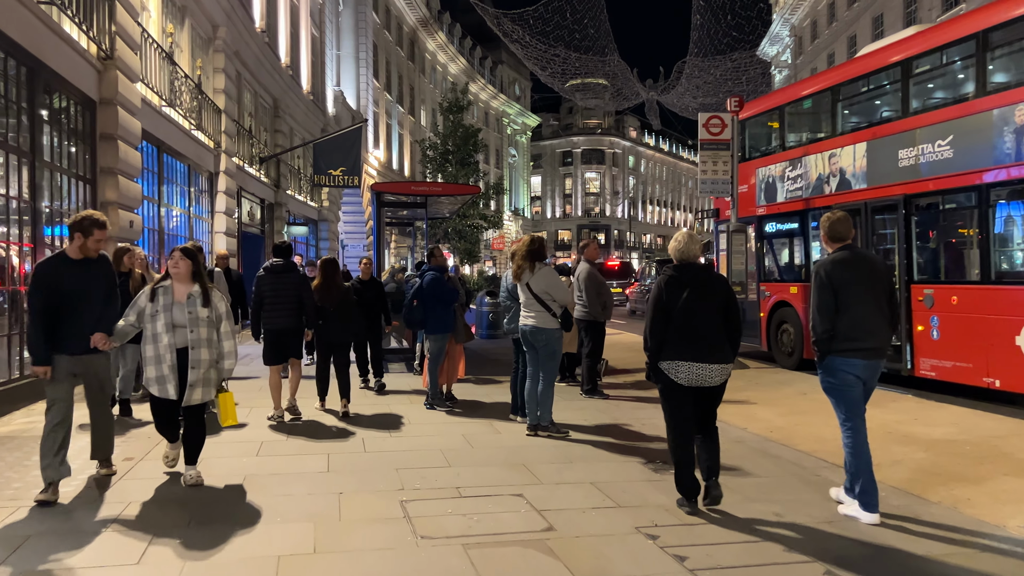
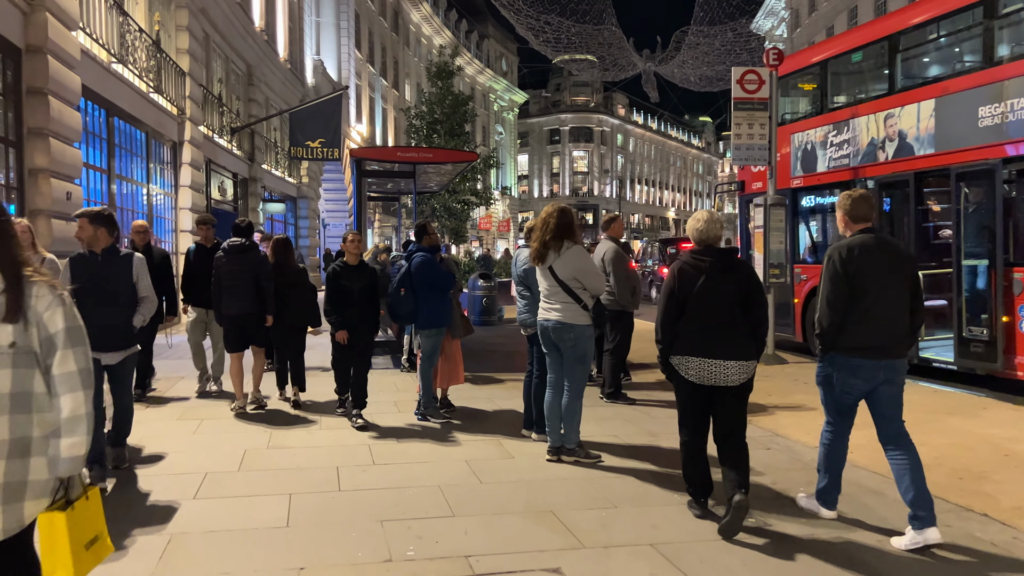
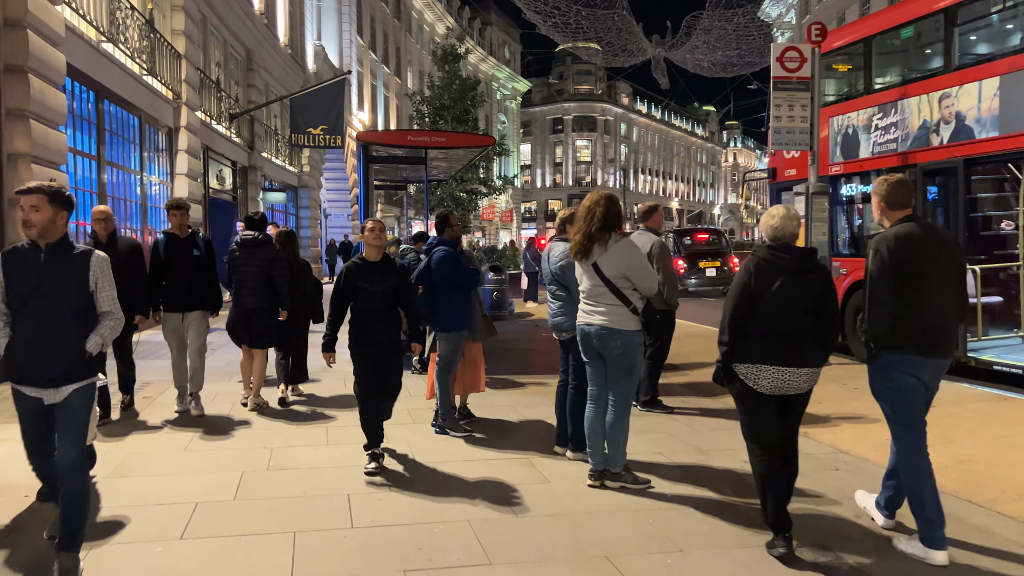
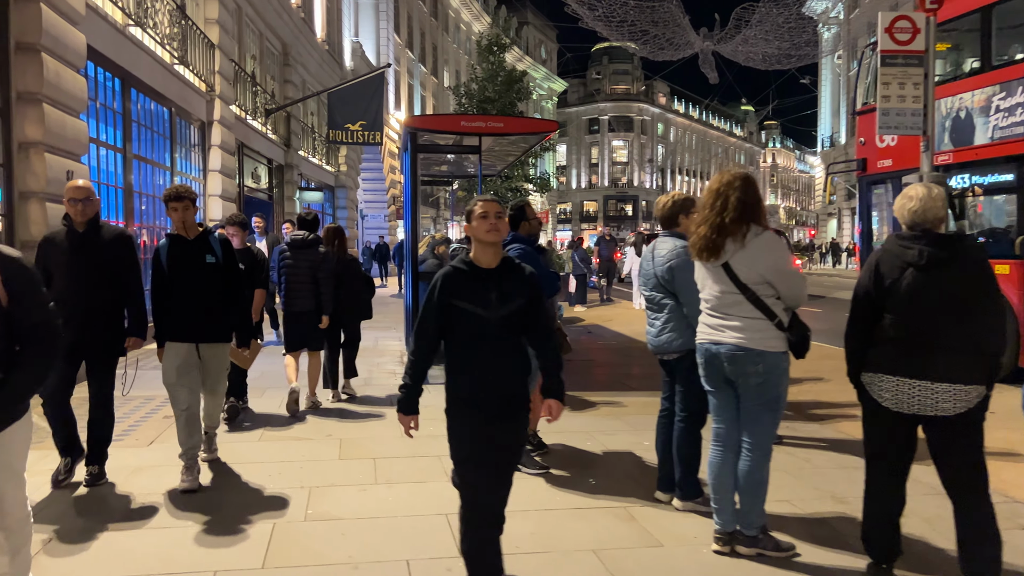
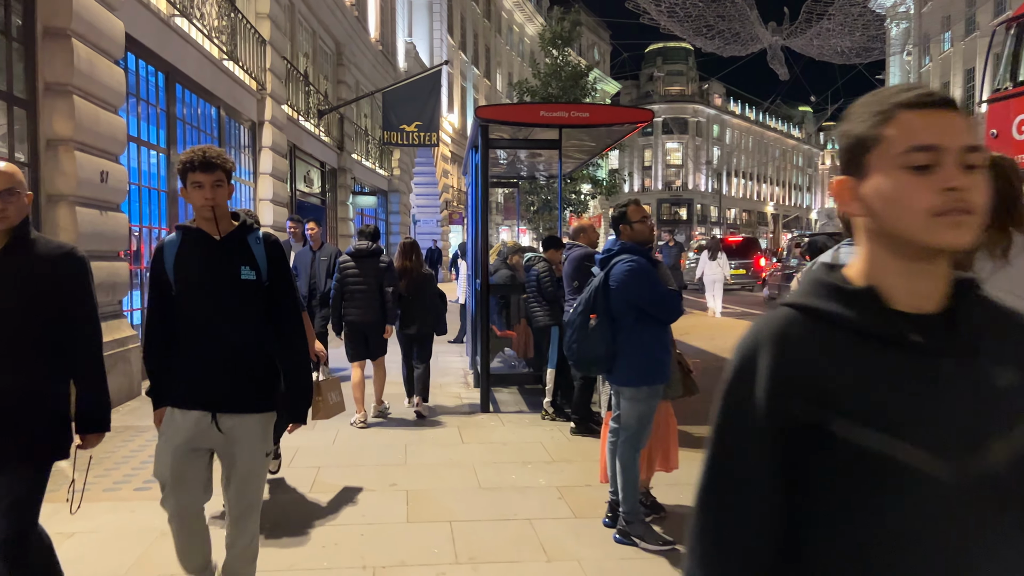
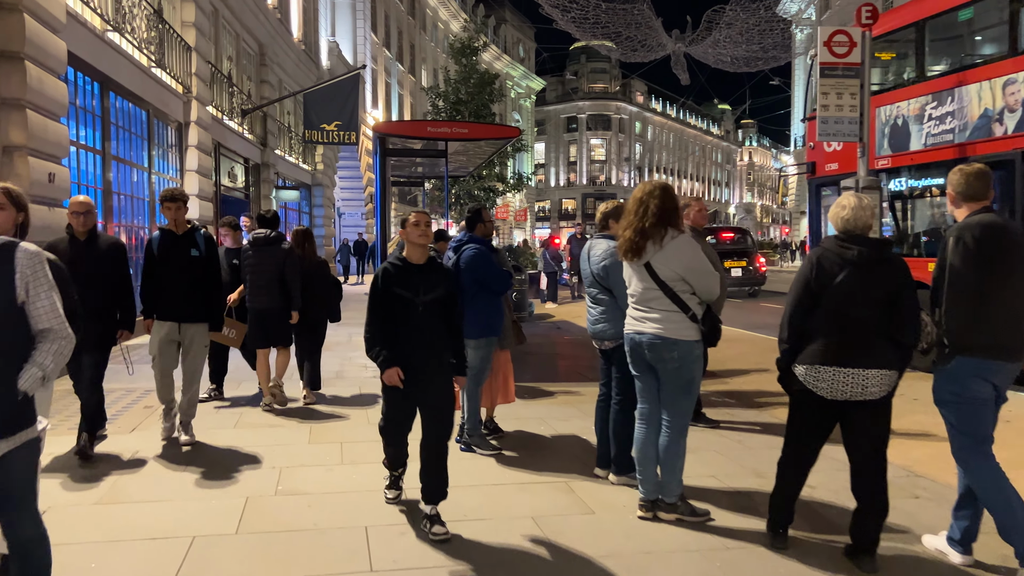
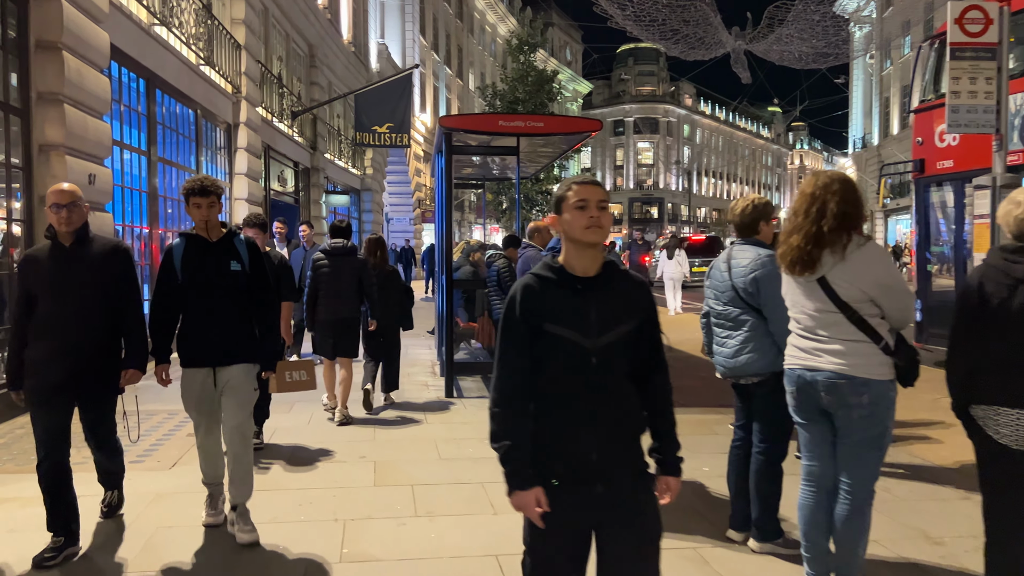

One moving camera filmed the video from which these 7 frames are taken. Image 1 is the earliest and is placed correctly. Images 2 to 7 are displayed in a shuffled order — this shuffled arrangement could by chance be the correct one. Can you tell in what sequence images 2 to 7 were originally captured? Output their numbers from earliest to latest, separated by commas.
2, 3, 6, 4, 7, 5
